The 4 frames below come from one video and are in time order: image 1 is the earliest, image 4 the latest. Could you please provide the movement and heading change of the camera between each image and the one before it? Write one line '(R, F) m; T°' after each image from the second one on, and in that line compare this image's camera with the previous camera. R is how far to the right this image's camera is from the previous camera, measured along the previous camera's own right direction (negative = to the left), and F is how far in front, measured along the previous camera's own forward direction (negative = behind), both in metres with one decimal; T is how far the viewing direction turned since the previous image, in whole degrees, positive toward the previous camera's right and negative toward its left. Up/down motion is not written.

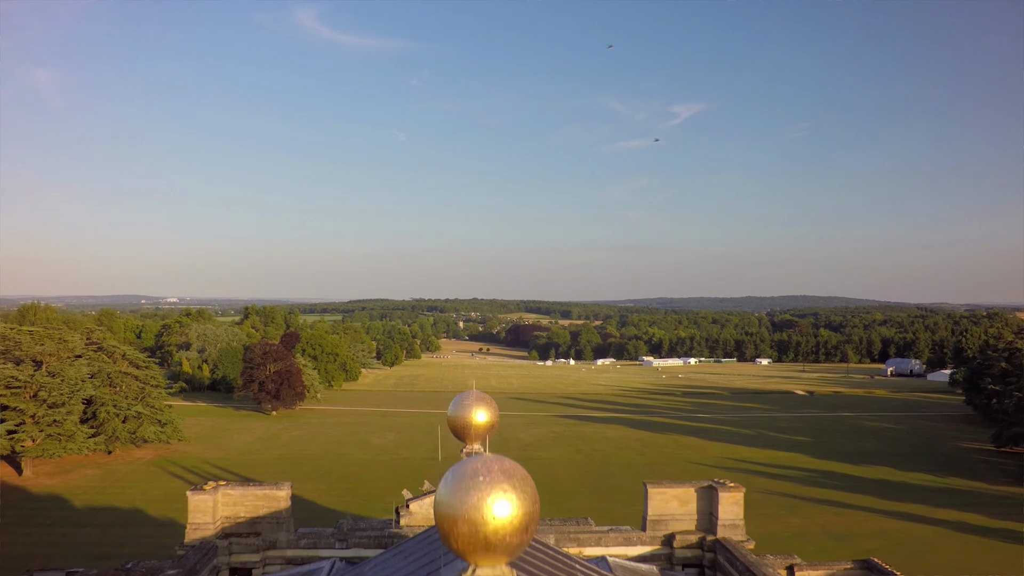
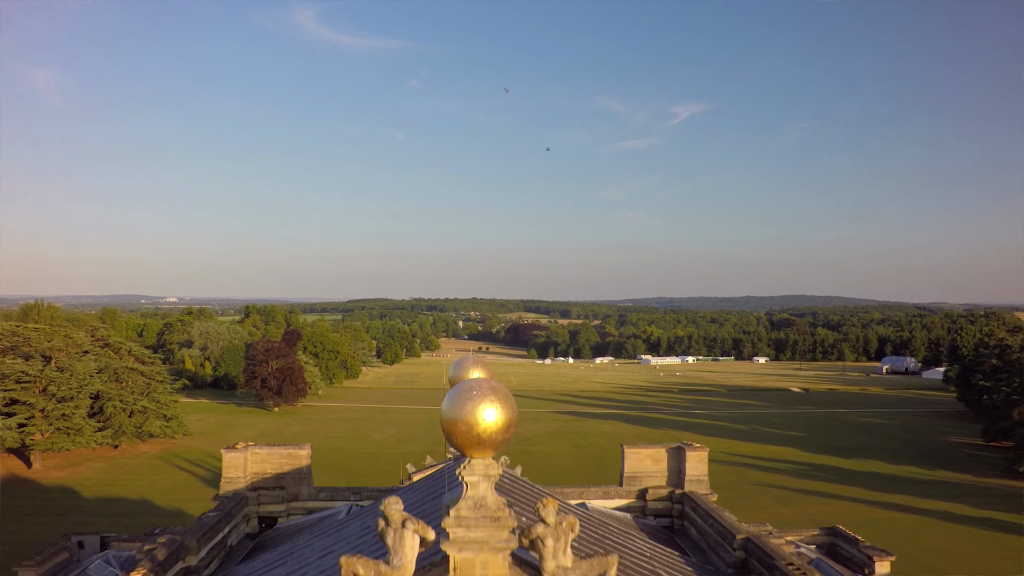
(+0.1, -1.3) m; 0°
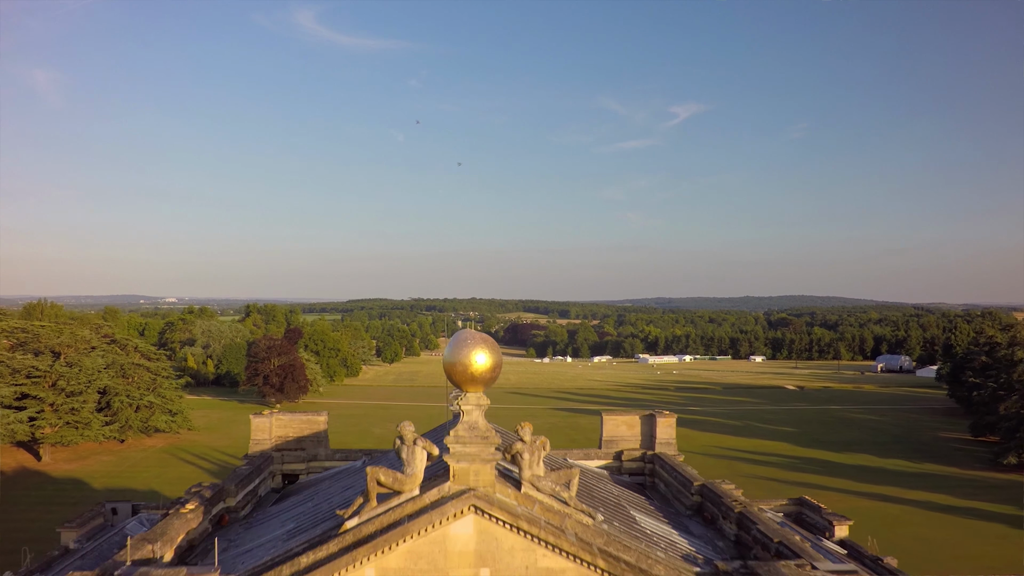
(+0.1, -1.4) m; 0°
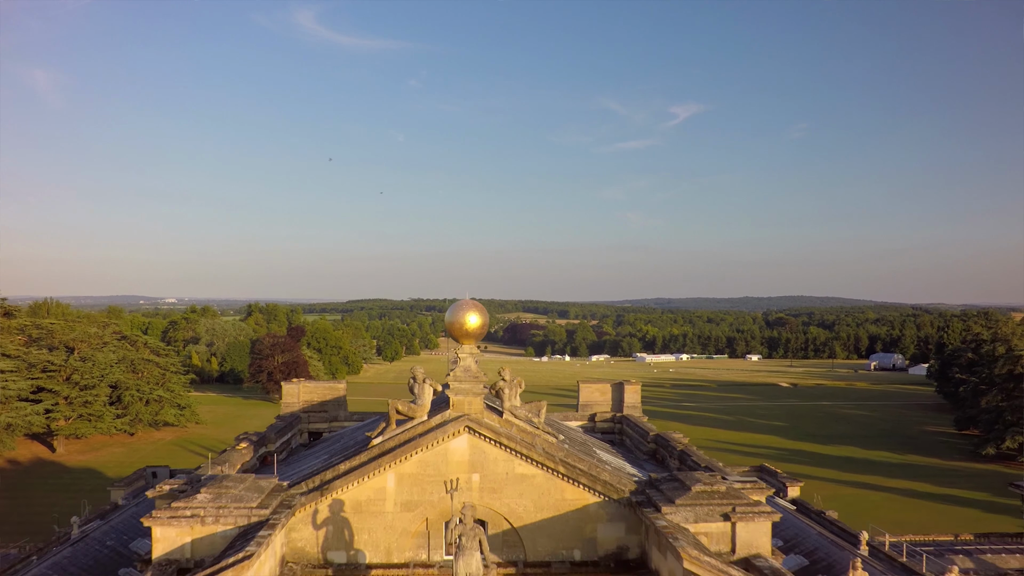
(+0.1, -2.1) m; 0°
